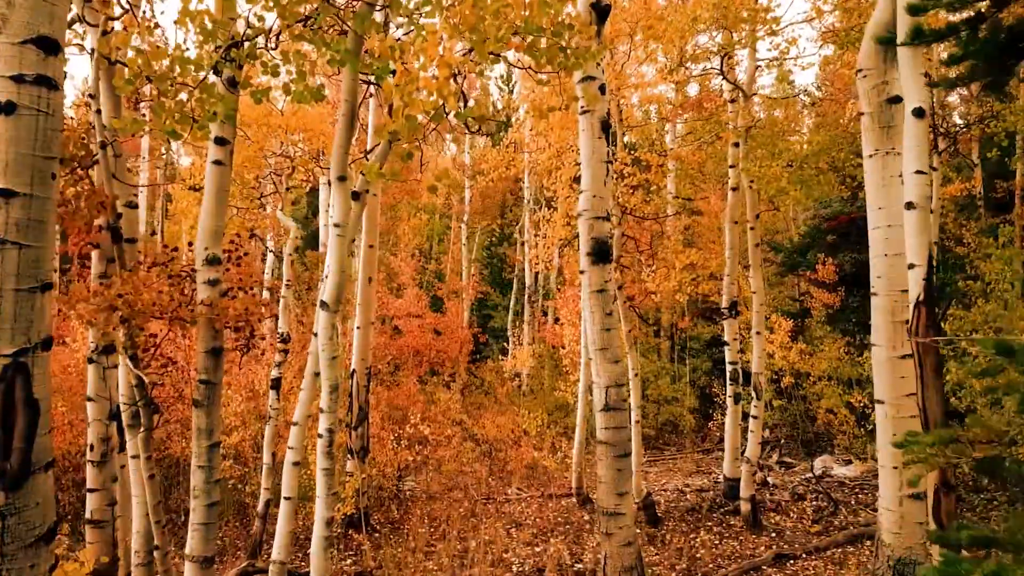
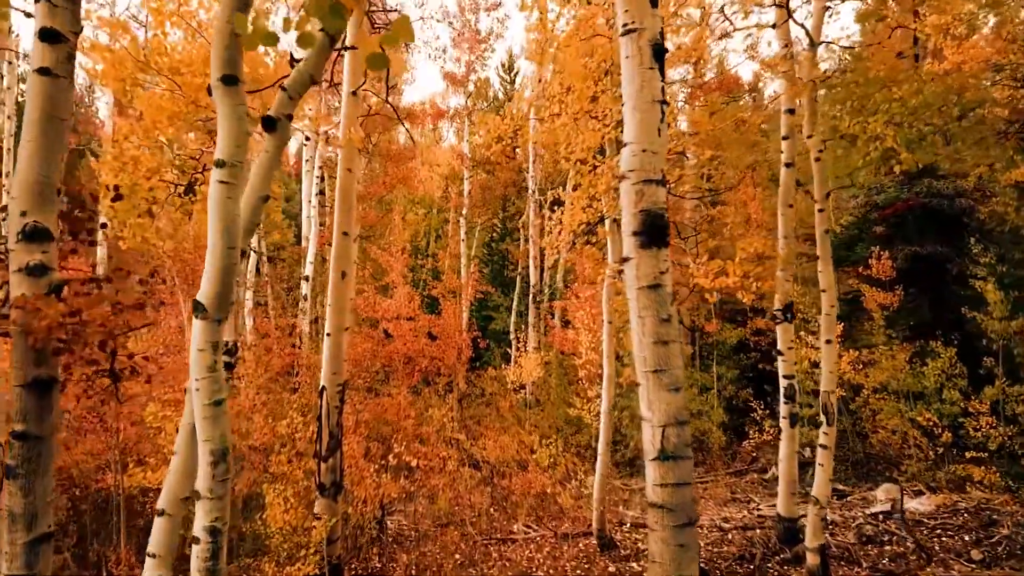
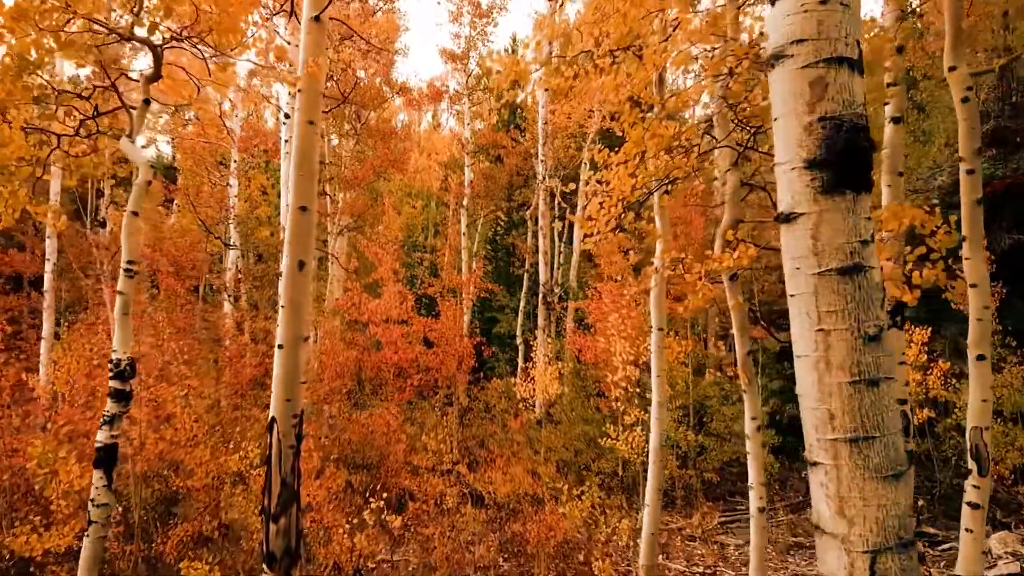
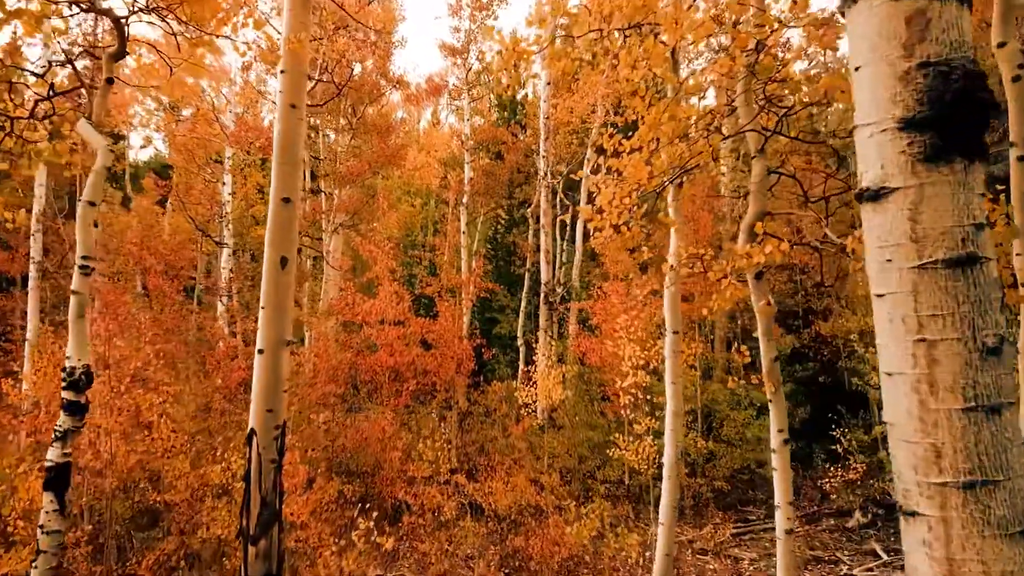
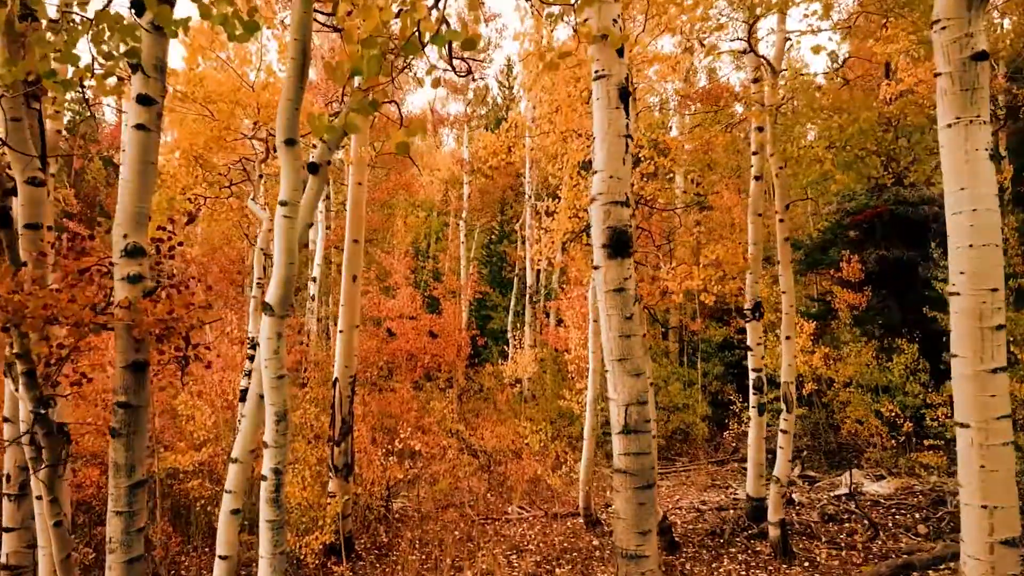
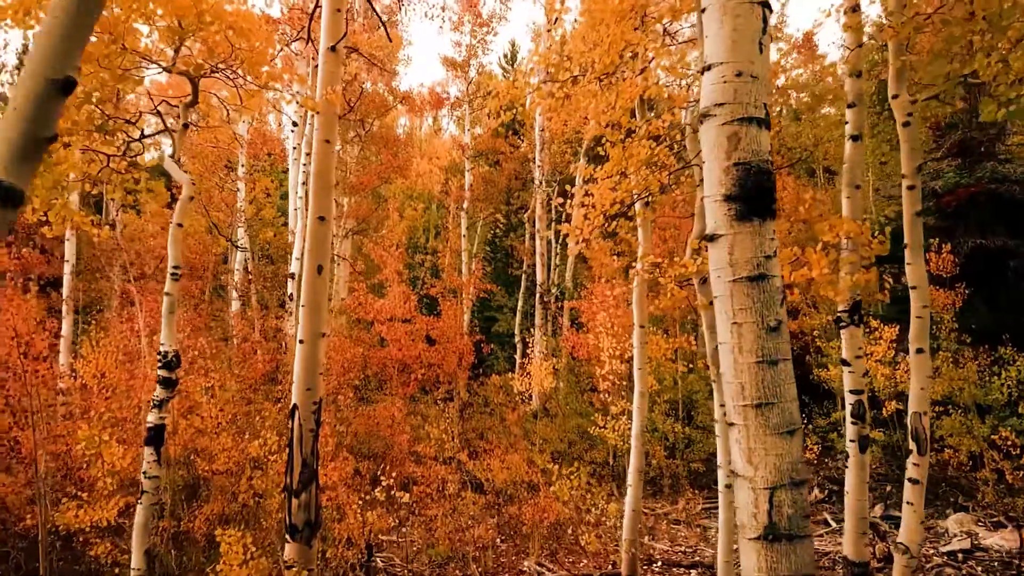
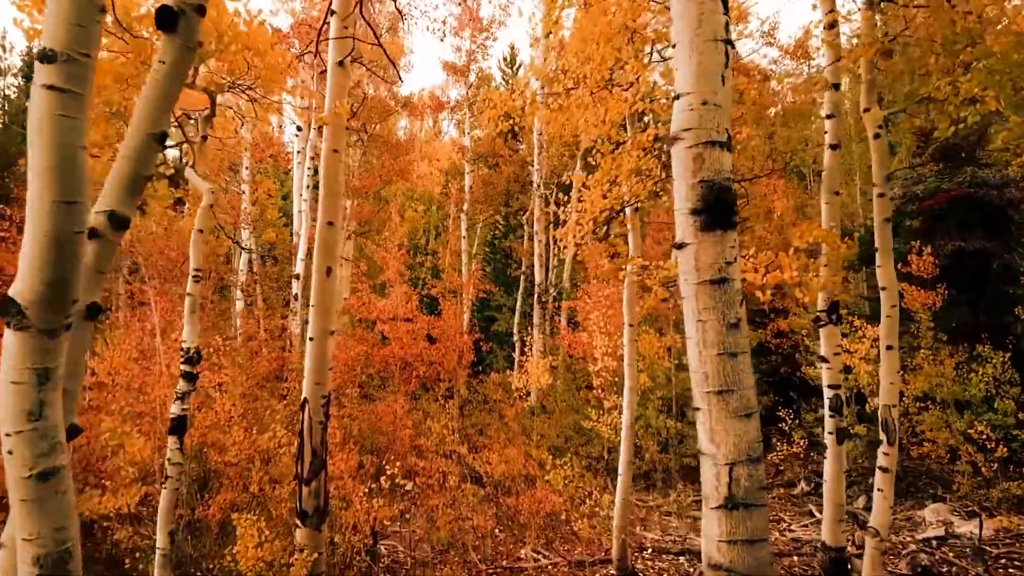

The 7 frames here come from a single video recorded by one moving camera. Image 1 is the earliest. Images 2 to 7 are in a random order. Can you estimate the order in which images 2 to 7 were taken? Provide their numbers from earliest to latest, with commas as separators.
5, 2, 7, 6, 3, 4
